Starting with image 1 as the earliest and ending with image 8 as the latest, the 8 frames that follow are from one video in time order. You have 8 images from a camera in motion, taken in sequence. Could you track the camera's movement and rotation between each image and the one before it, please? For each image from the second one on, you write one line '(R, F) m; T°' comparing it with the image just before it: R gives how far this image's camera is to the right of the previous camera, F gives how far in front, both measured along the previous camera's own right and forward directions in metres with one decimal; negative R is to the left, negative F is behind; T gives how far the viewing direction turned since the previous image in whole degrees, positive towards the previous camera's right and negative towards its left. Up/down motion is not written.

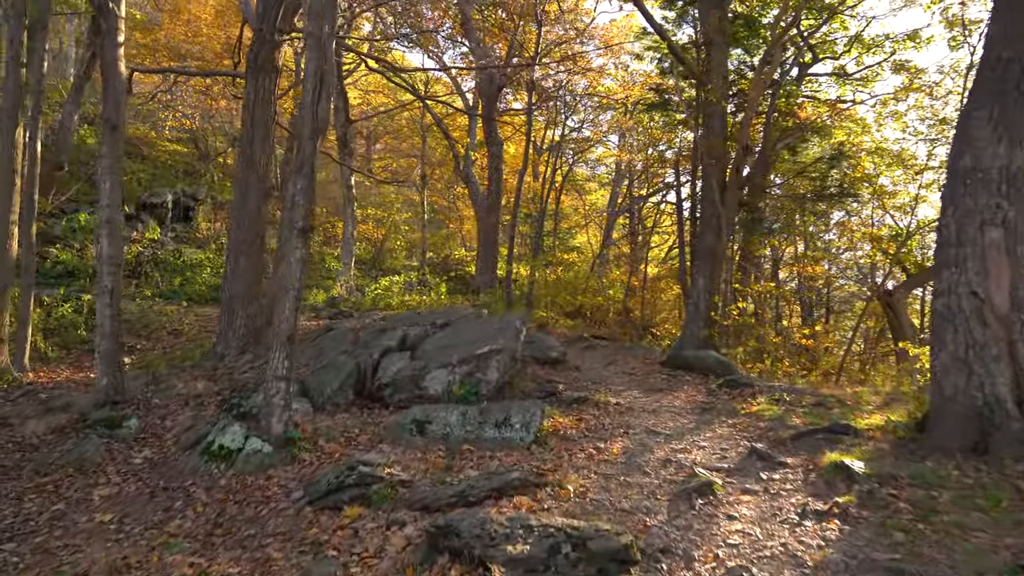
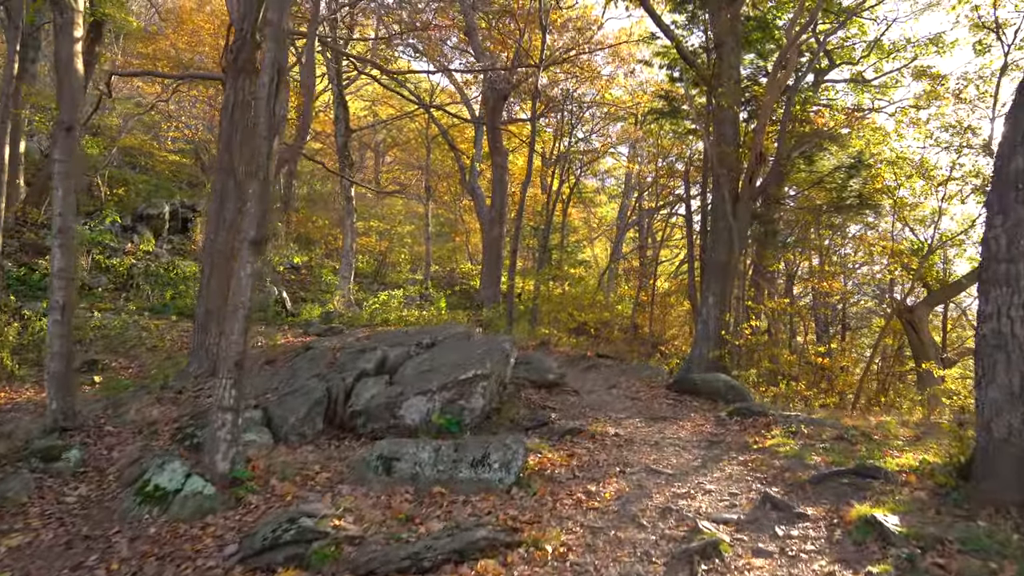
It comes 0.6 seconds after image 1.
(+0.2, +0.6) m; -1°
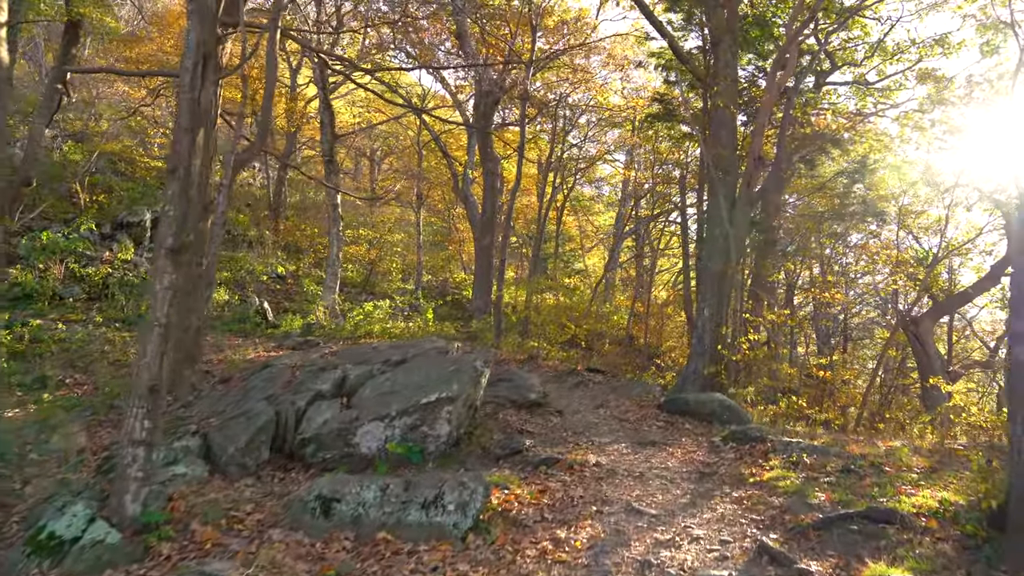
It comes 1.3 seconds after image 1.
(+0.2, +0.6) m; 0°
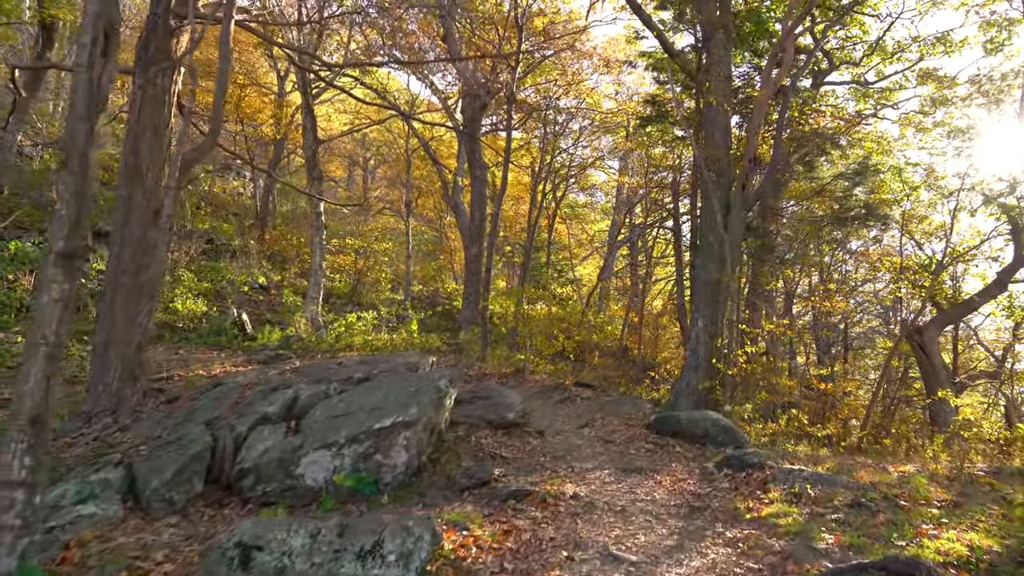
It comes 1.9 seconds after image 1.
(+0.2, +0.6) m; 0°
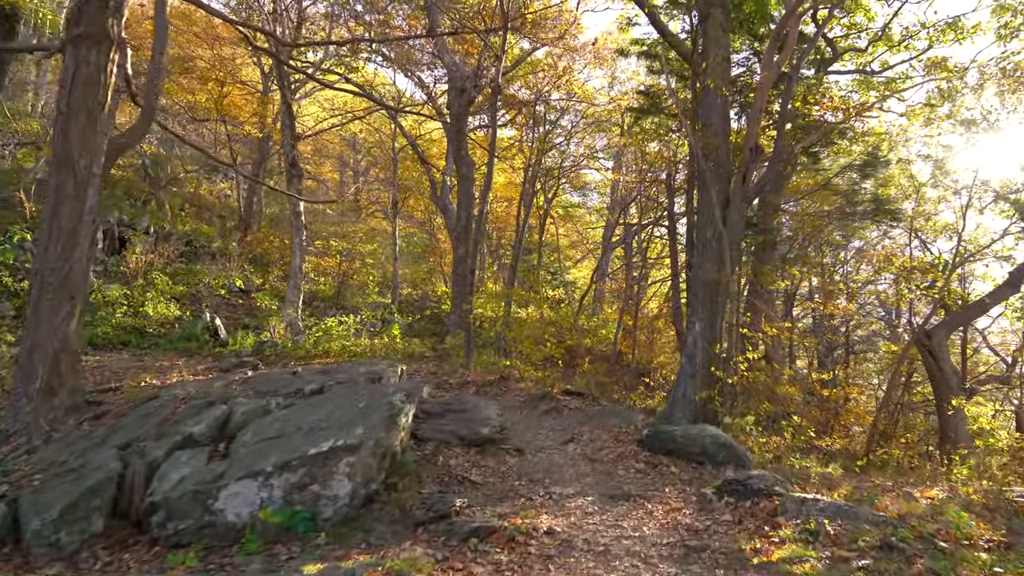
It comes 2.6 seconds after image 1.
(+0.2, +0.7) m; 0°
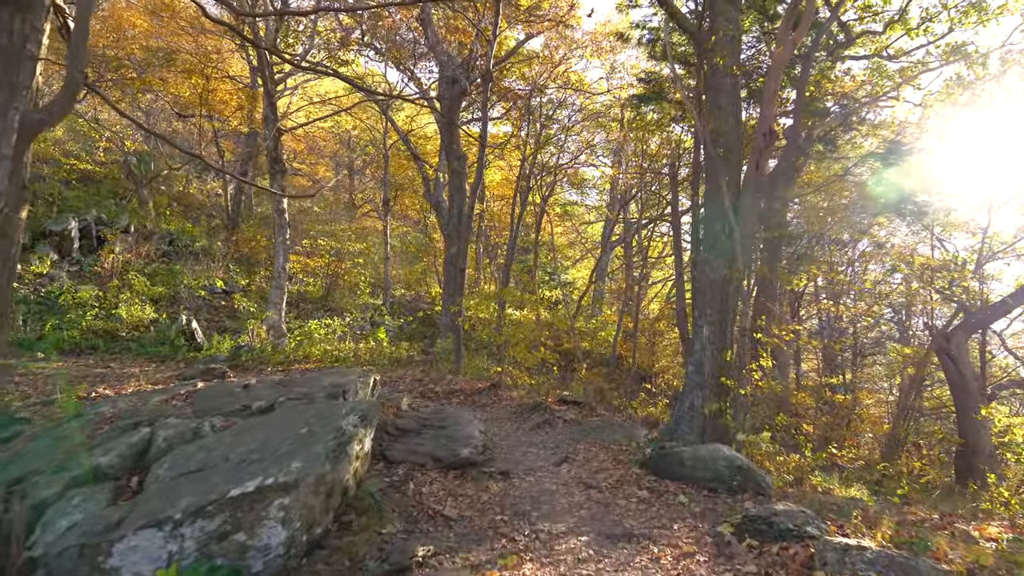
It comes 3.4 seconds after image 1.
(+0.1, +0.7) m; 0°
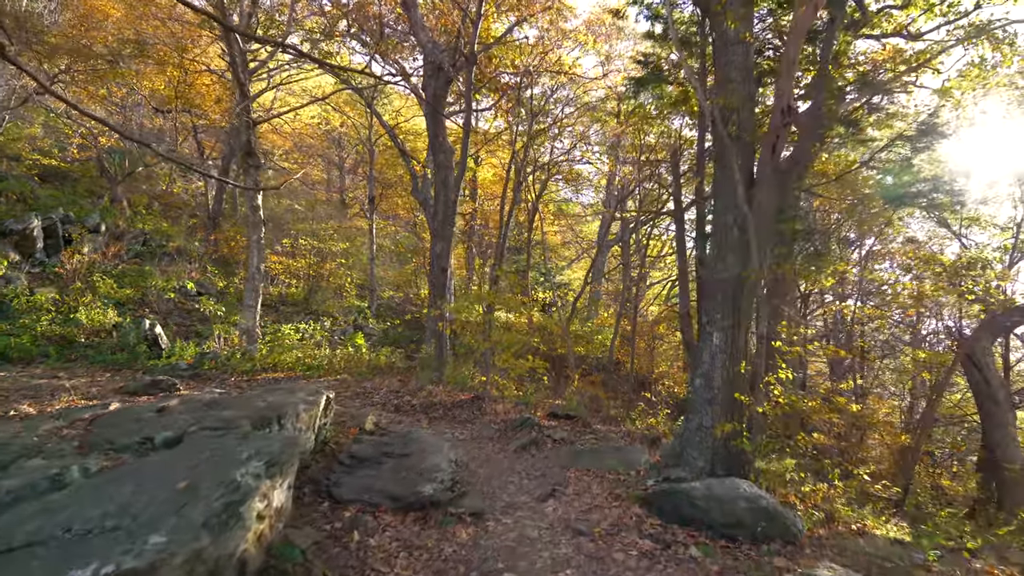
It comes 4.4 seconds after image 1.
(+0.1, +0.9) m; 0°
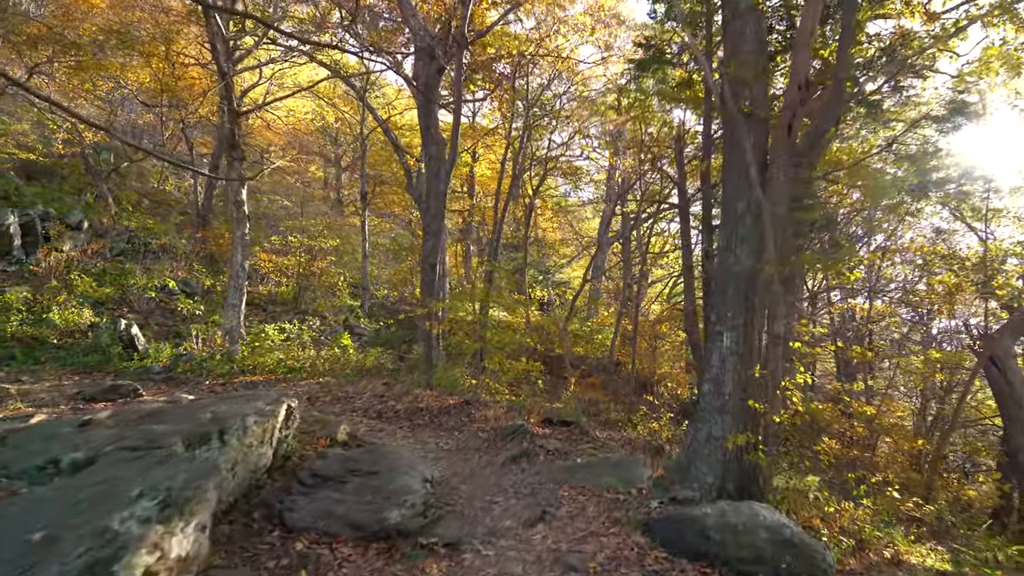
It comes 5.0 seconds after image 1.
(+0.1, +0.6) m; 0°
